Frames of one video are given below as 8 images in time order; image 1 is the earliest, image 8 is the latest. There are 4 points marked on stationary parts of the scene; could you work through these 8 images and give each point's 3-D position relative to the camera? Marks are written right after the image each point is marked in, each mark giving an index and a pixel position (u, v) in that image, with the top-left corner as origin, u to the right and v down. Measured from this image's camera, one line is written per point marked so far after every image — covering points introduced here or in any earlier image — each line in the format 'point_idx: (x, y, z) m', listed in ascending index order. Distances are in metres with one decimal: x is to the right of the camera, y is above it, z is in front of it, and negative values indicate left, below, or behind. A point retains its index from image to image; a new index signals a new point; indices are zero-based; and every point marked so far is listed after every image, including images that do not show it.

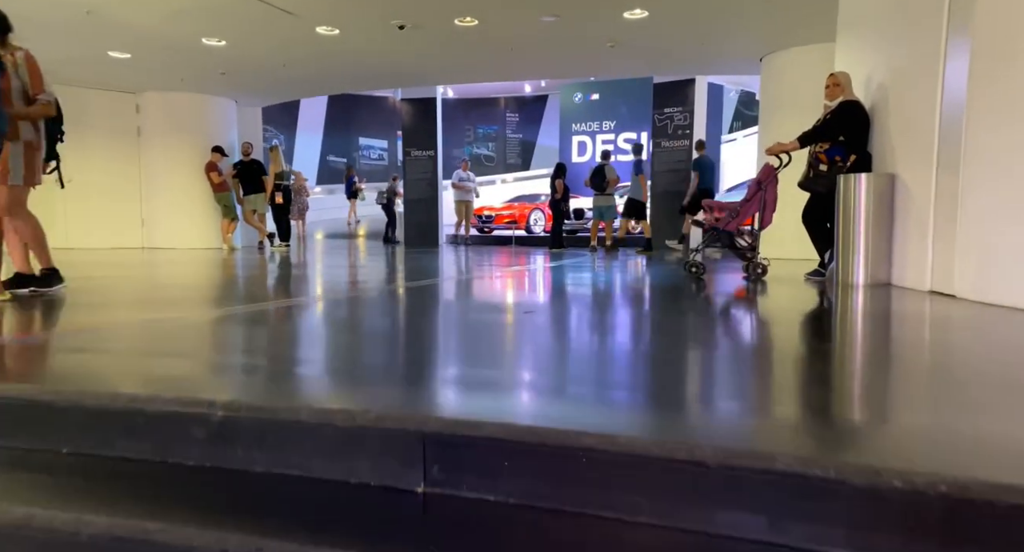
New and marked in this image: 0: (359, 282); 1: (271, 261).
0: (-1.6, -0.1, +7.7) m
1: (-2.9, +0.2, +8.7) m
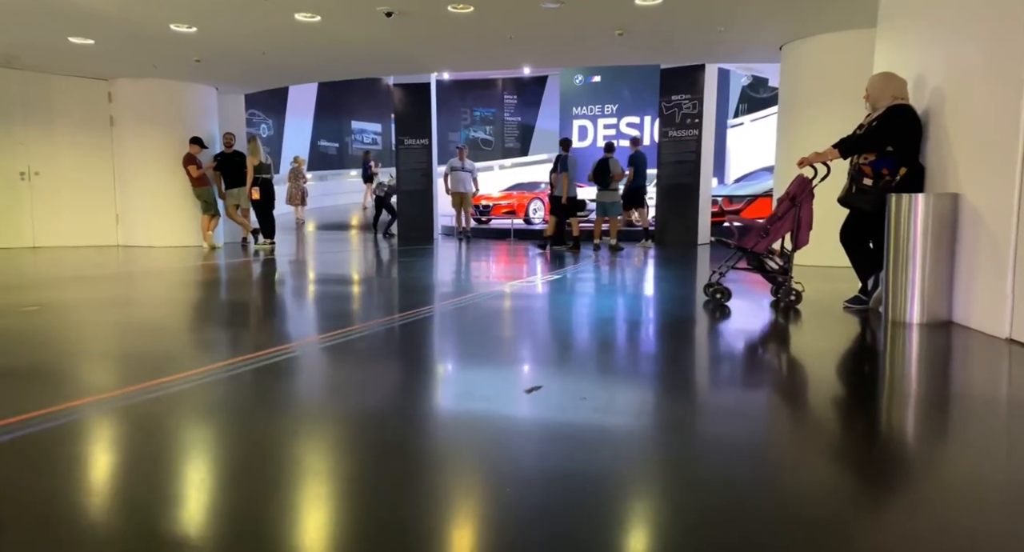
0: (-1.6, -0.1, +7.2) m
1: (-2.9, +0.2, +8.2) m
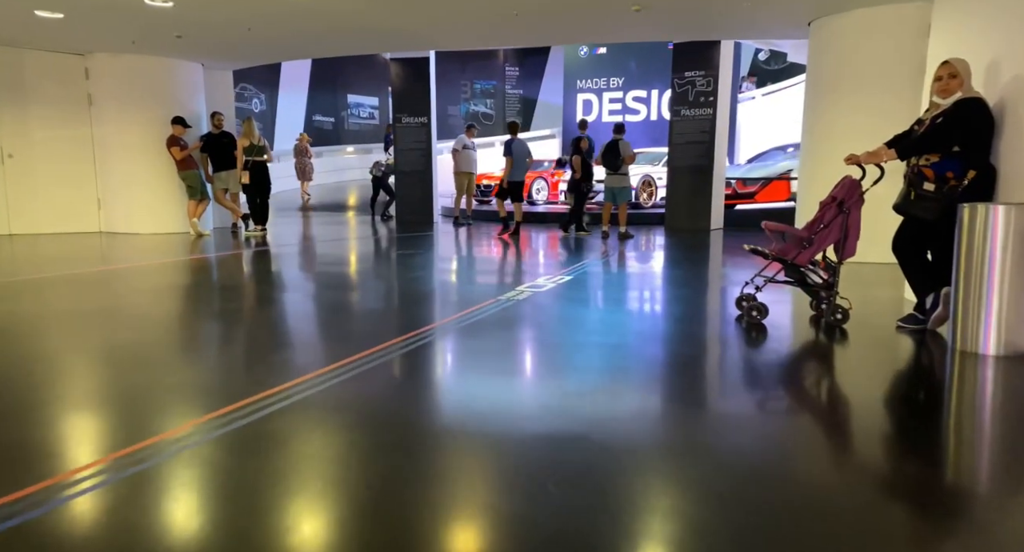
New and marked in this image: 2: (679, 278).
0: (-1.6, 0.0, +6.8) m
1: (-2.9, +0.3, +7.8) m
2: (+1.6, 0.0, +6.9) m
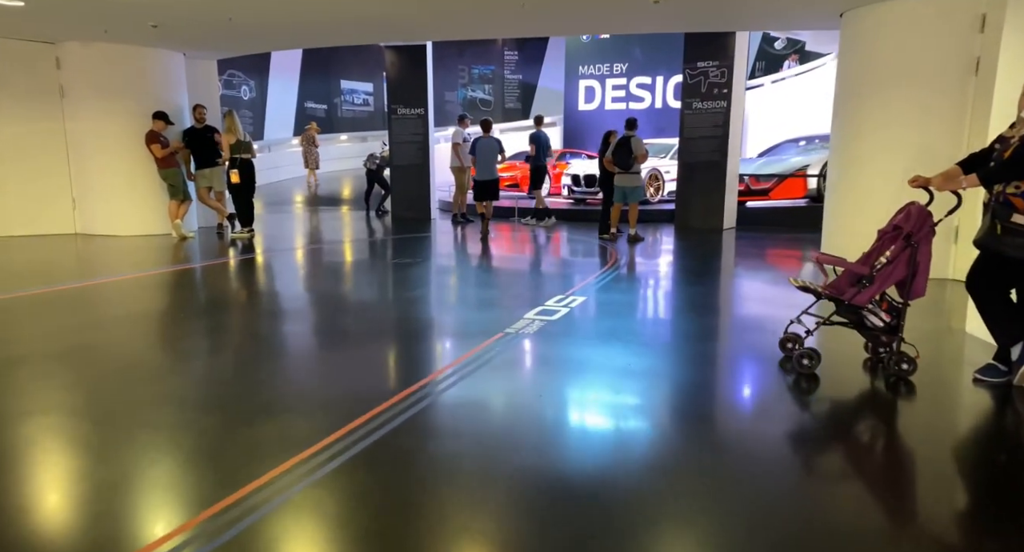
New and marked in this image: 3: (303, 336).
0: (-1.5, -0.1, +6.4) m
1: (-2.8, +0.3, +7.3) m
2: (+1.6, -0.1, +6.5) m
3: (-1.4, -0.4, +4.7) m
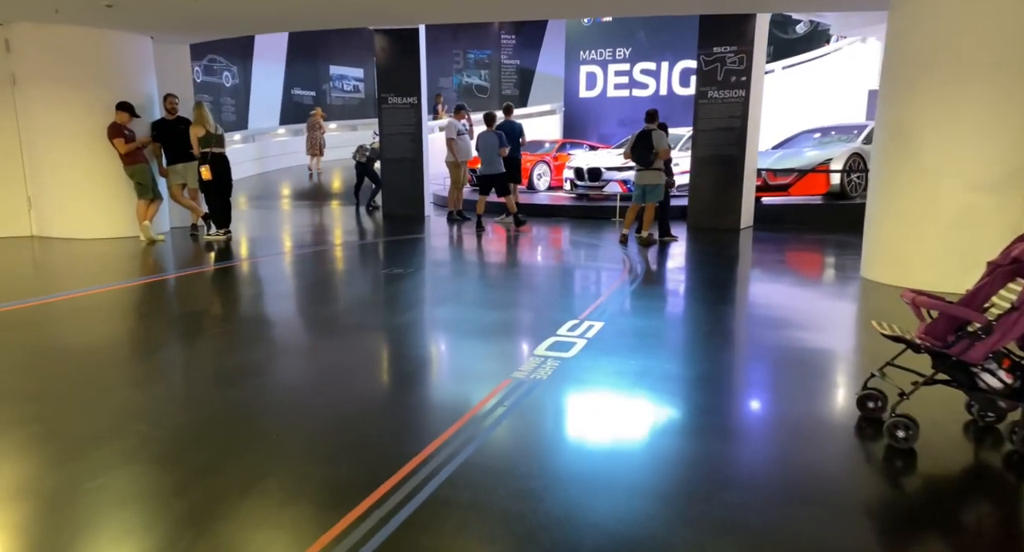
0: (-1.5, -0.1, +5.7) m
1: (-2.8, +0.2, +6.7) m
2: (+1.6, -0.1, +5.9) m
3: (-1.3, -0.5, +4.0) m
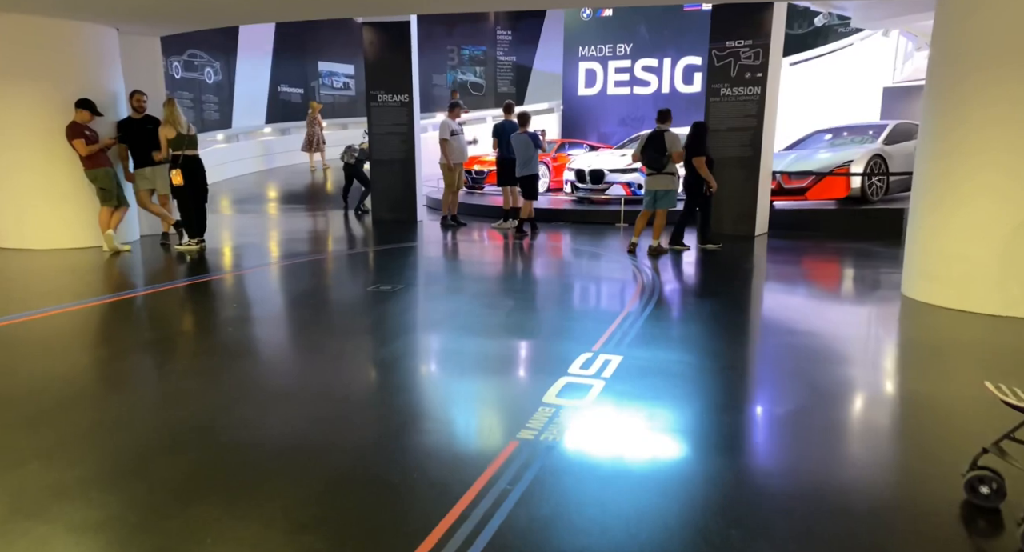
0: (-1.5, -0.3, +5.2) m
1: (-2.8, +0.1, +6.1) m
2: (+1.6, -0.3, +5.3) m
3: (-1.3, -0.6, +3.5) m
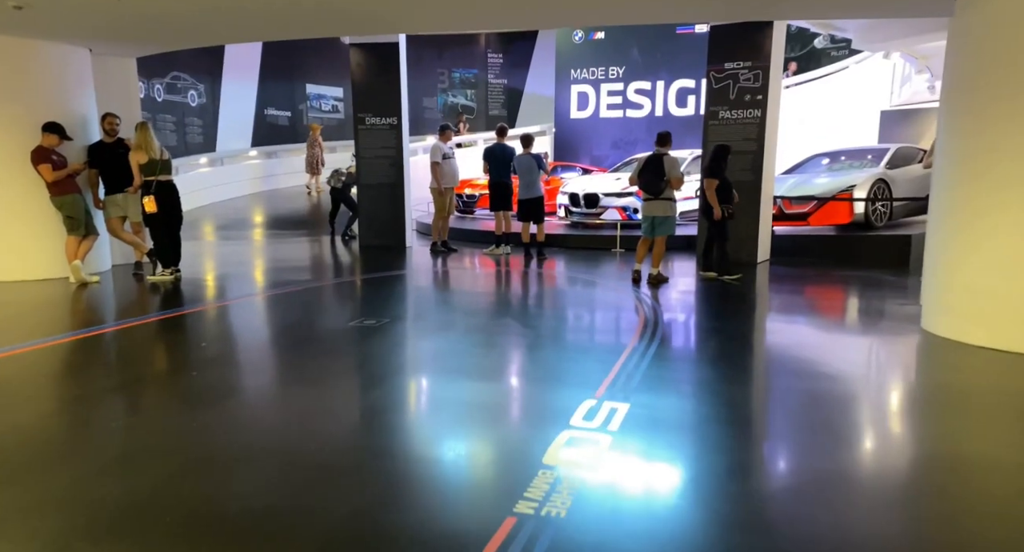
0: (-1.6, -0.5, +4.8) m
1: (-2.9, -0.2, +5.7) m
2: (+1.6, -0.5, +5.0) m
3: (-1.3, -0.8, +3.1) m
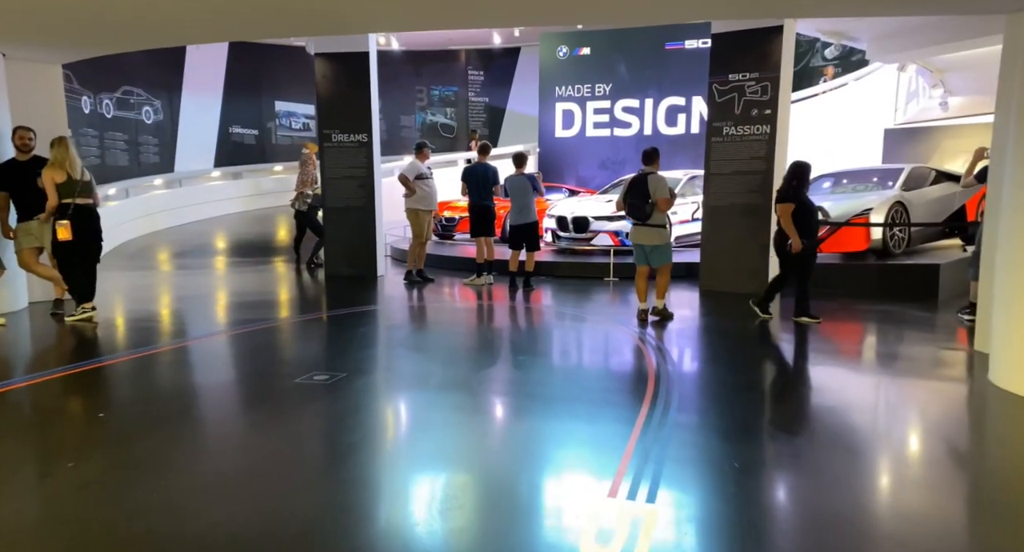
0: (-1.7, -0.7, +4.0) m
1: (-3.0, -0.5, +4.9) m
2: (+1.5, -0.7, +4.3) m
3: (-1.4, -1.0, +2.3) m
